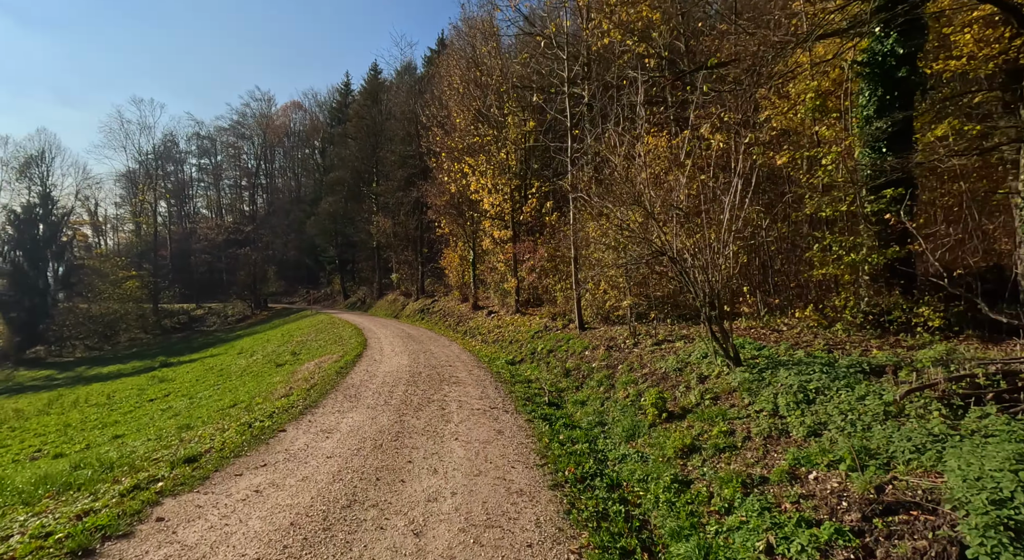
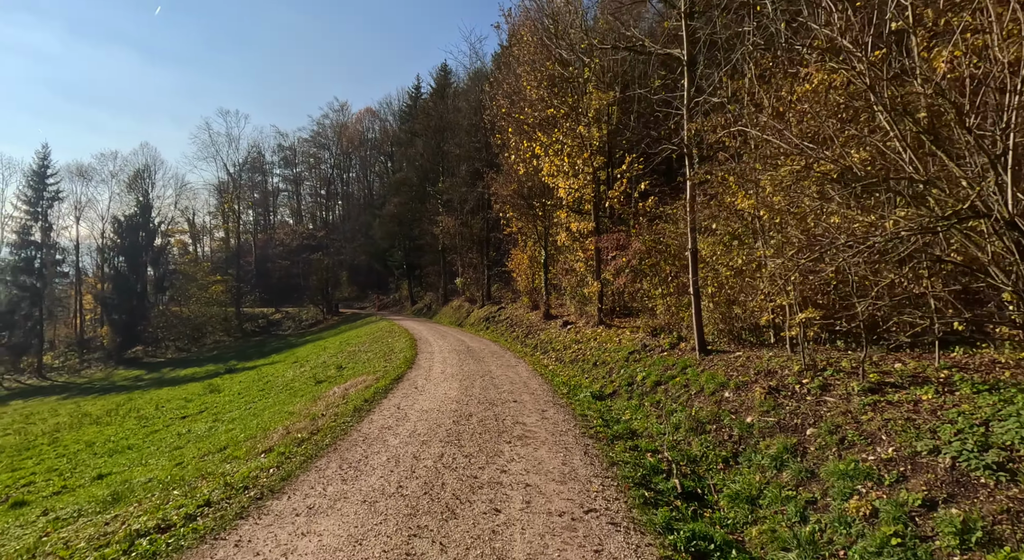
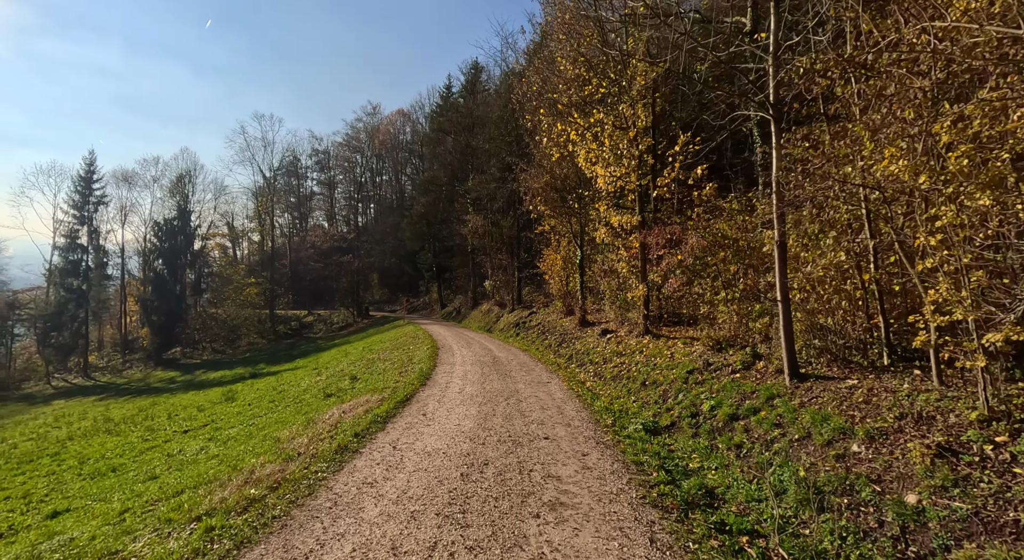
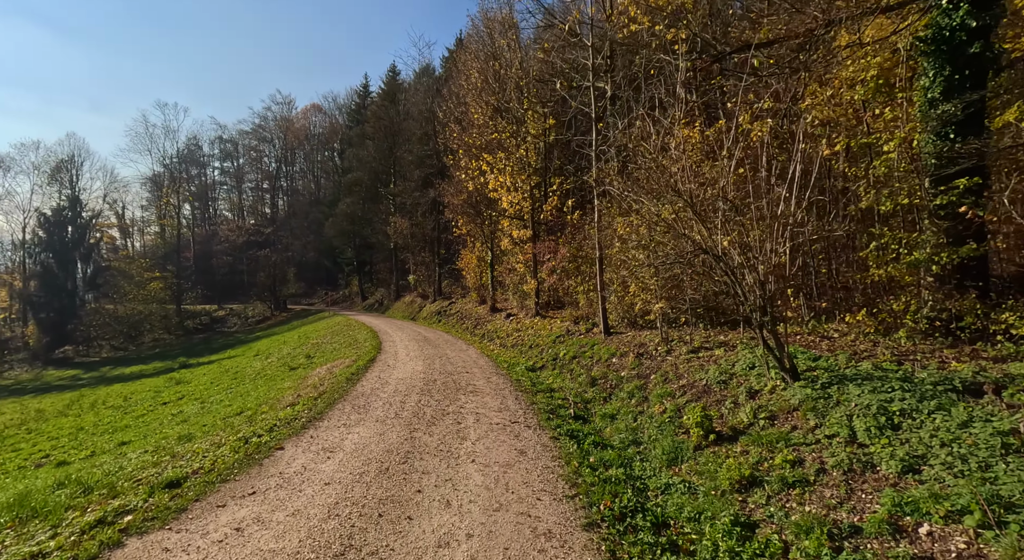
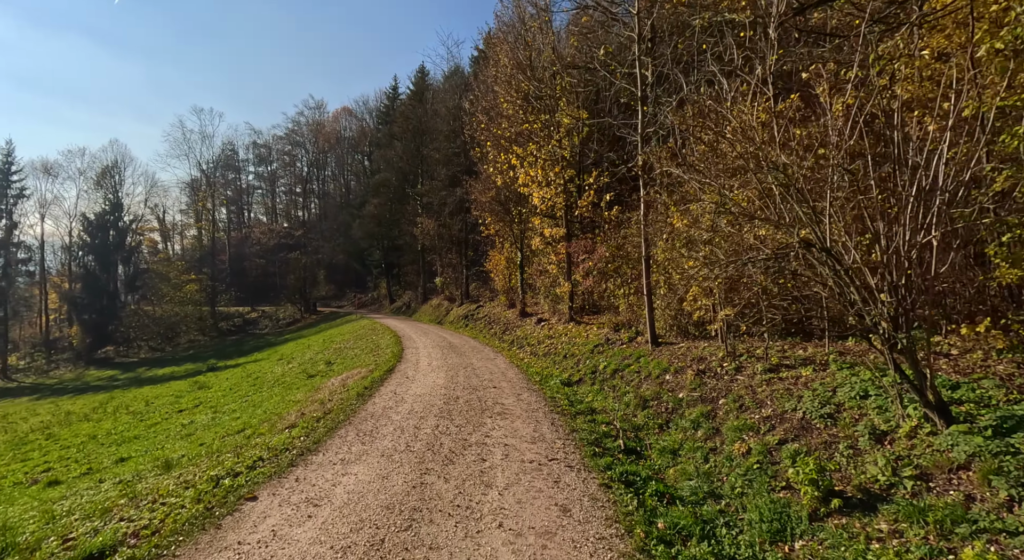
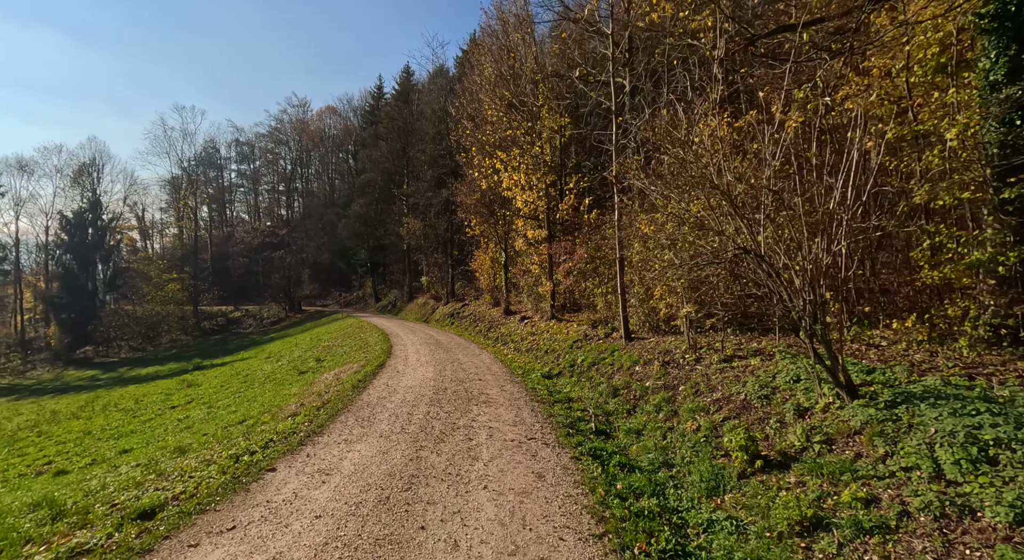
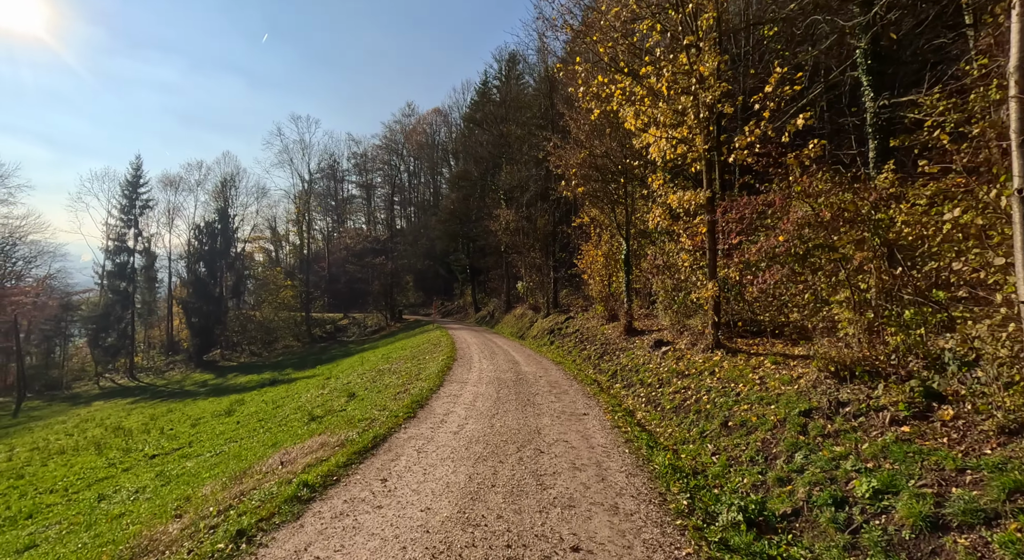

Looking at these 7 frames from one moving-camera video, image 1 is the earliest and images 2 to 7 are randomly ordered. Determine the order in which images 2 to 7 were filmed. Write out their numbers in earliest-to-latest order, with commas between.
4, 6, 5, 2, 3, 7
